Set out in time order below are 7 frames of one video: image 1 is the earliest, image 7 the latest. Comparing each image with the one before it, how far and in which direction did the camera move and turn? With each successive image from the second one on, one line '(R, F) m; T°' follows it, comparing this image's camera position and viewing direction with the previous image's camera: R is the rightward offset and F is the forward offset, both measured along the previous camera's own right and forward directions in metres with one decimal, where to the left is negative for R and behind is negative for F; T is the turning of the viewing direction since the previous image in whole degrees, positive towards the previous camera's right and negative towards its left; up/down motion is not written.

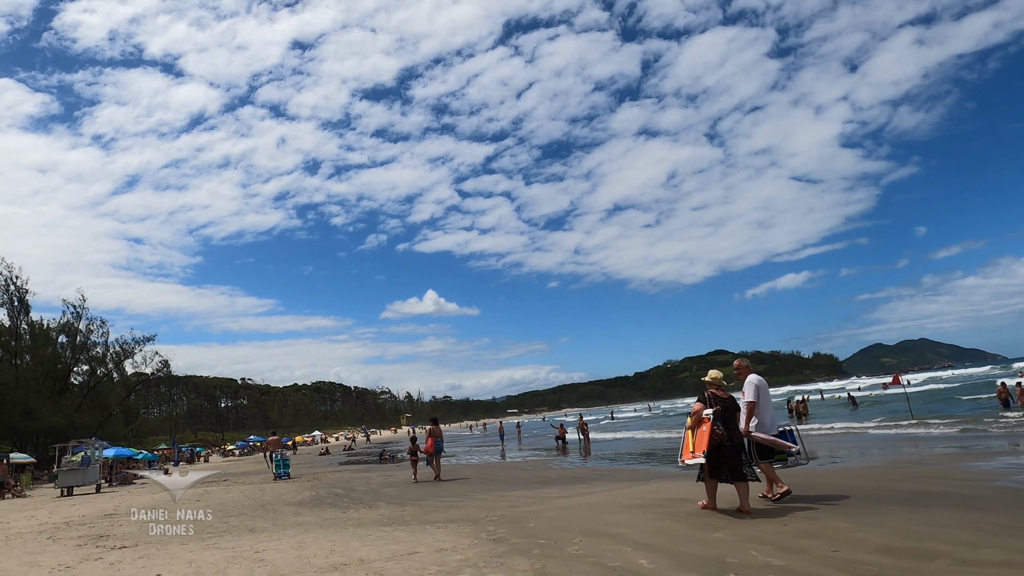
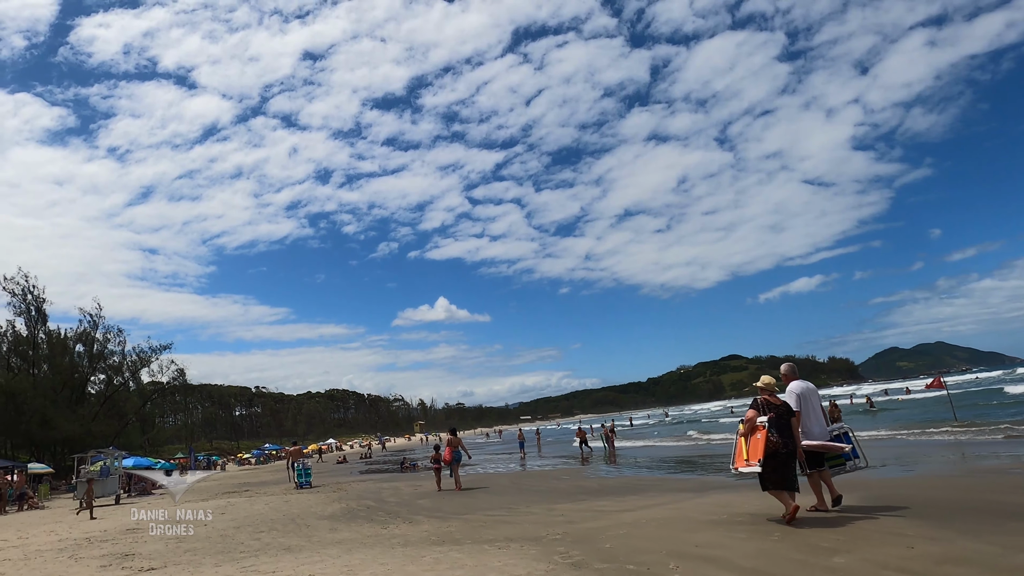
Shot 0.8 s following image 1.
(-0.5, +0.6) m; -1°
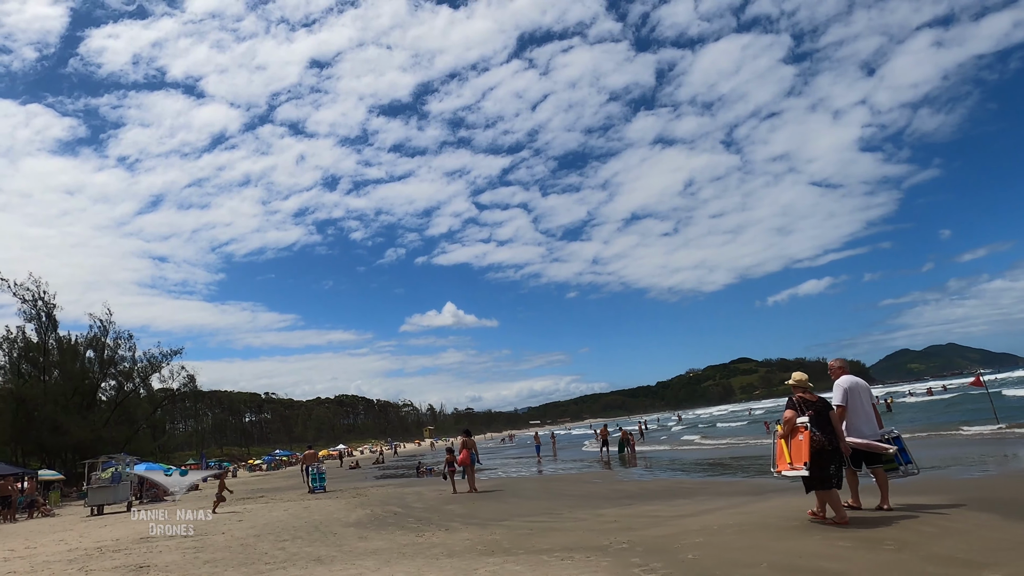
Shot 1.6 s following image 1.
(-0.5, +0.7) m; -1°
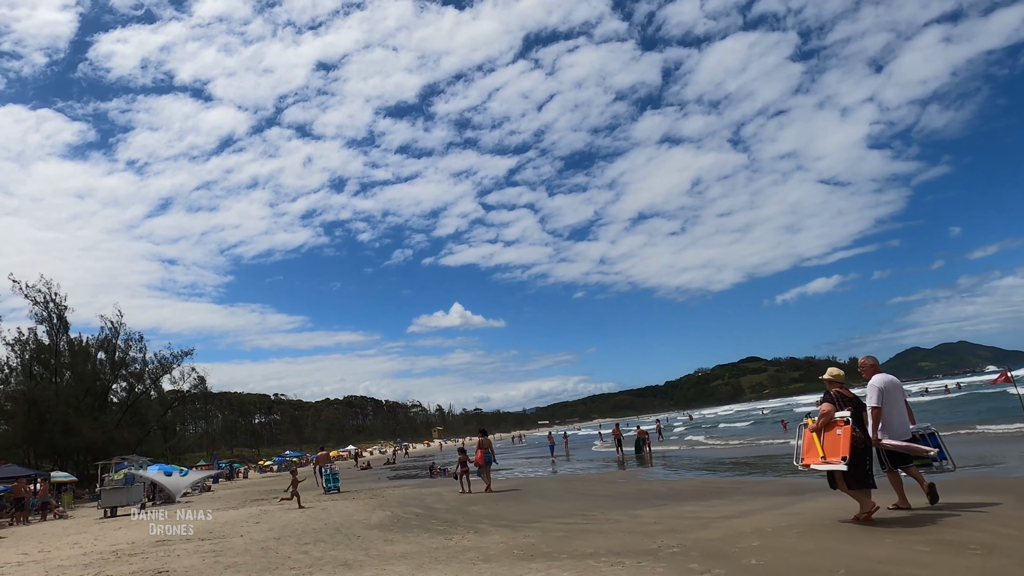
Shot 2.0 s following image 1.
(-0.3, +0.3) m; -1°
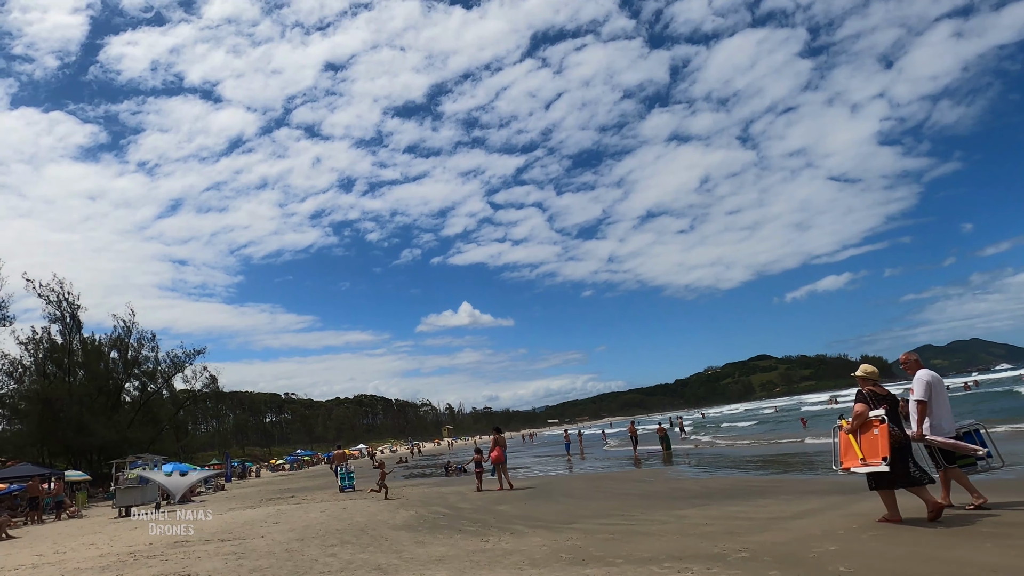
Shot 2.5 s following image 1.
(-0.3, +0.4) m; -1°
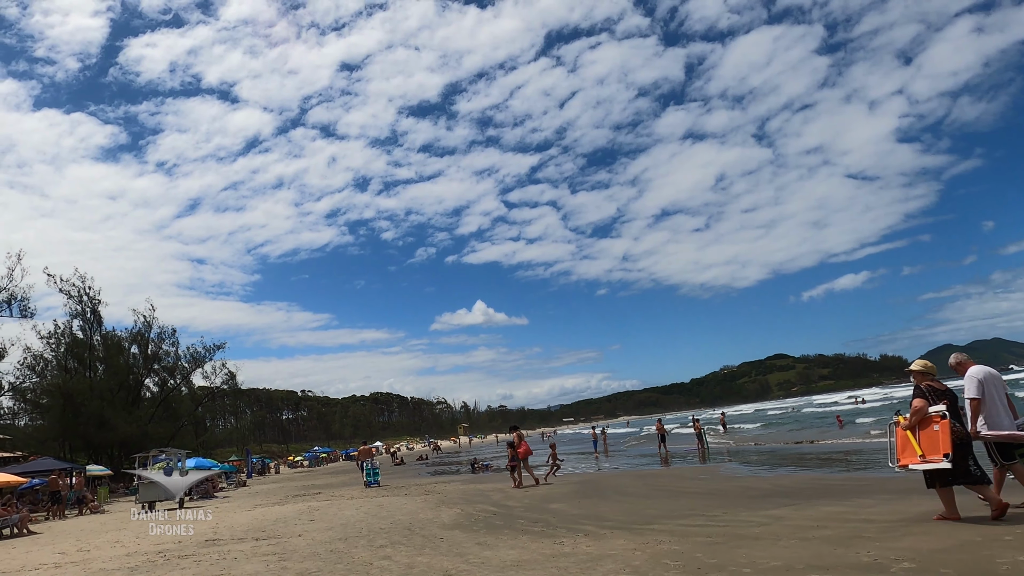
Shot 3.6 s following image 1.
(-0.6, +0.8) m; -1°
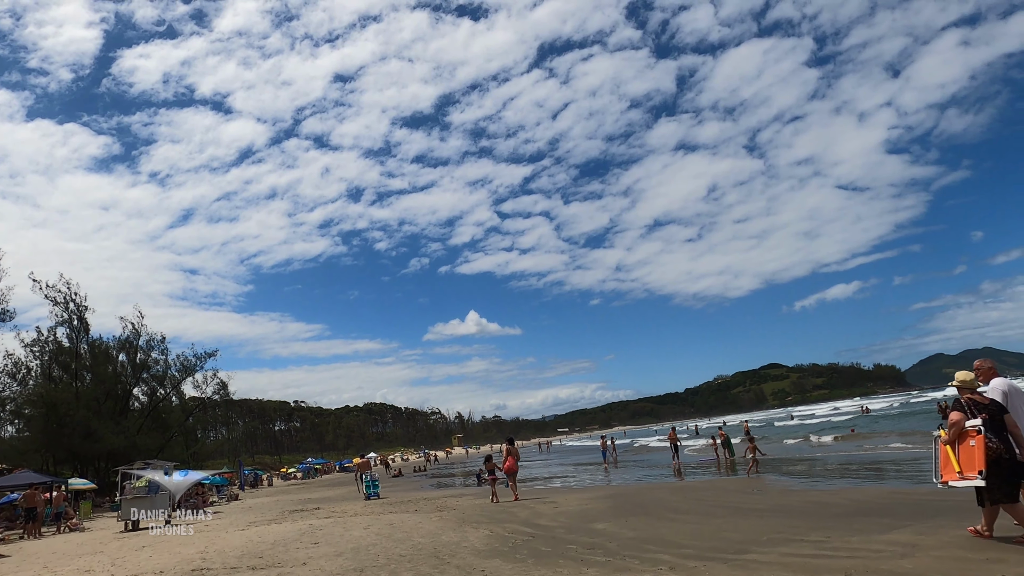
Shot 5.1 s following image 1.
(-0.6, +1.2) m; +1°
